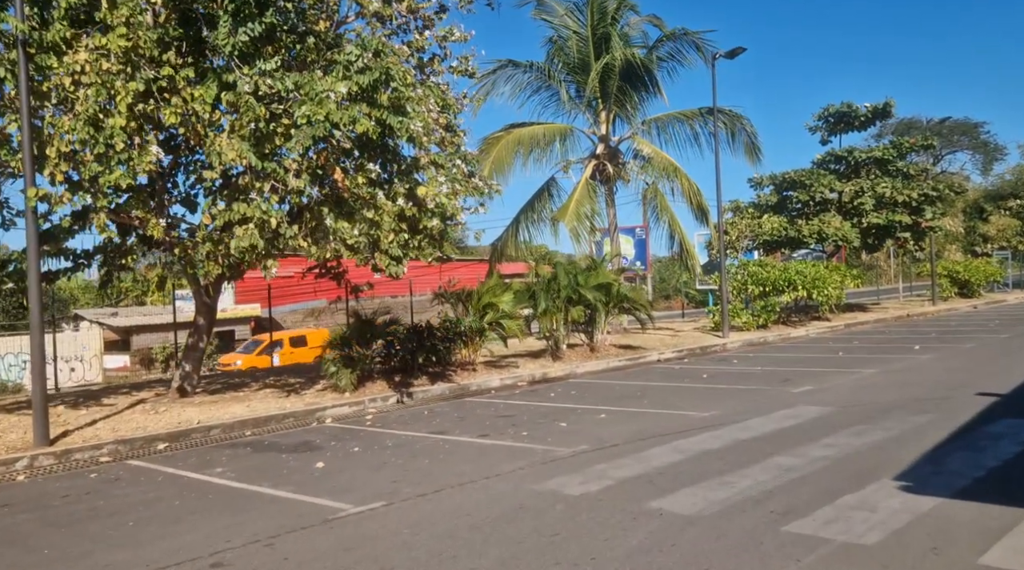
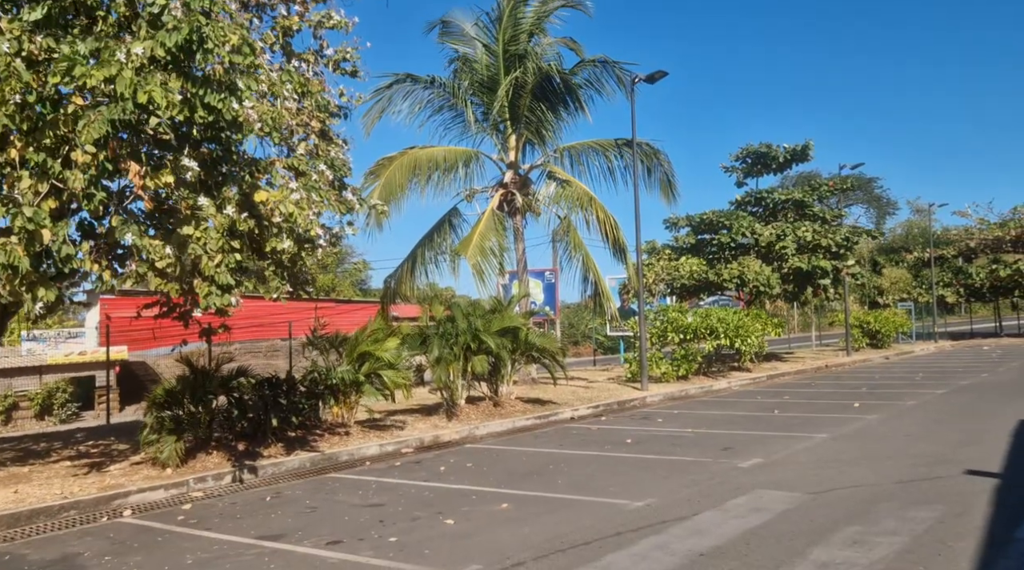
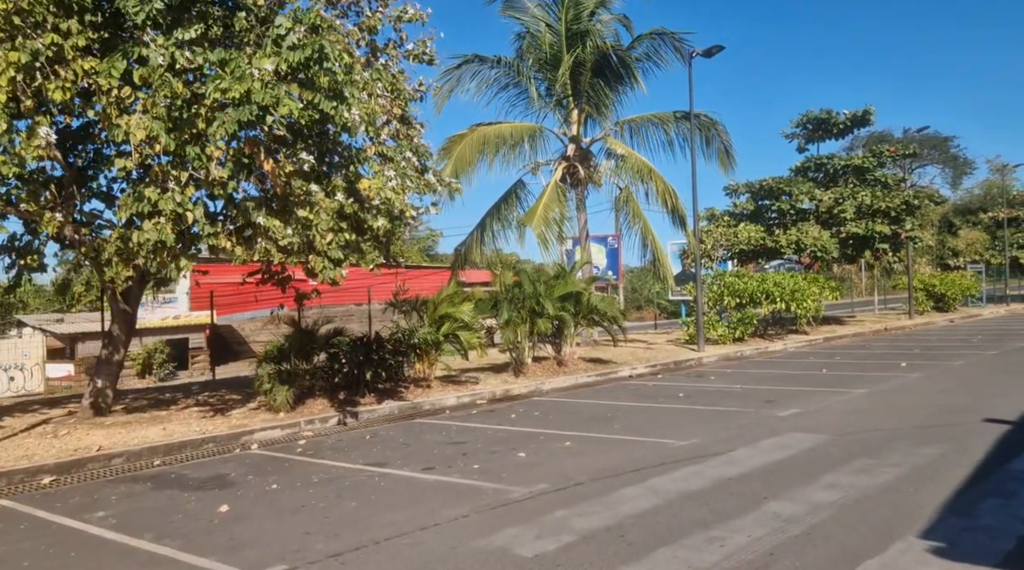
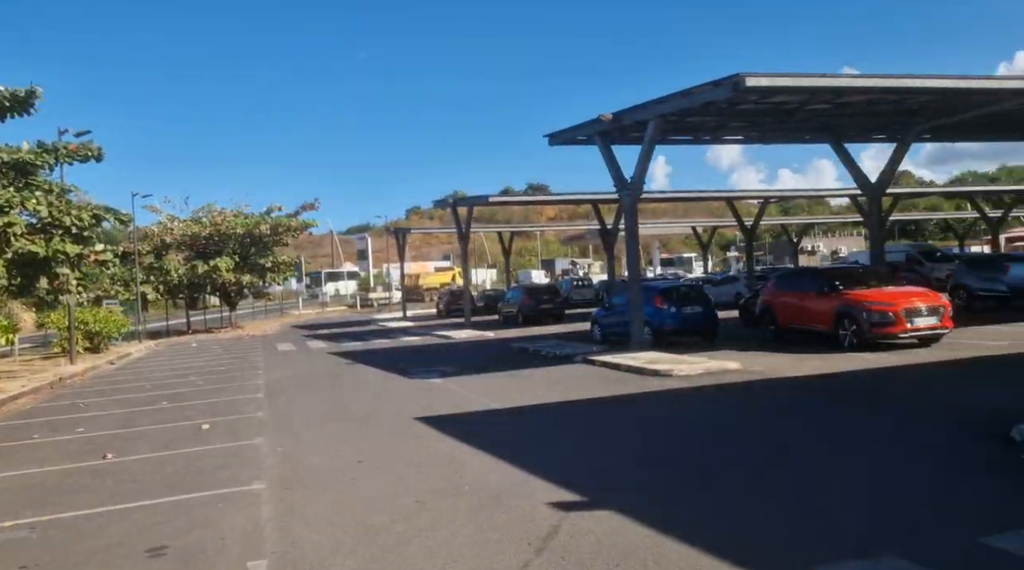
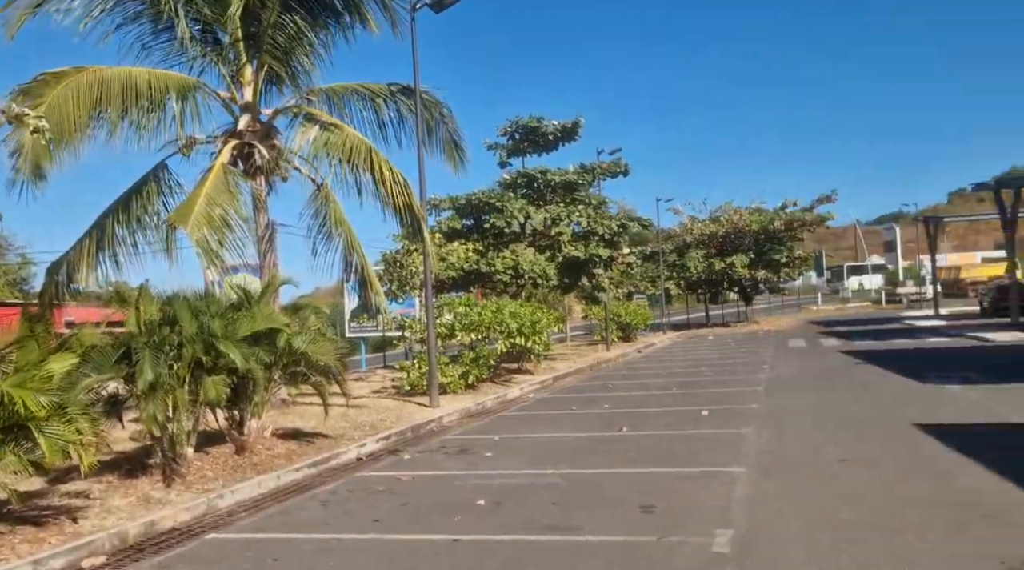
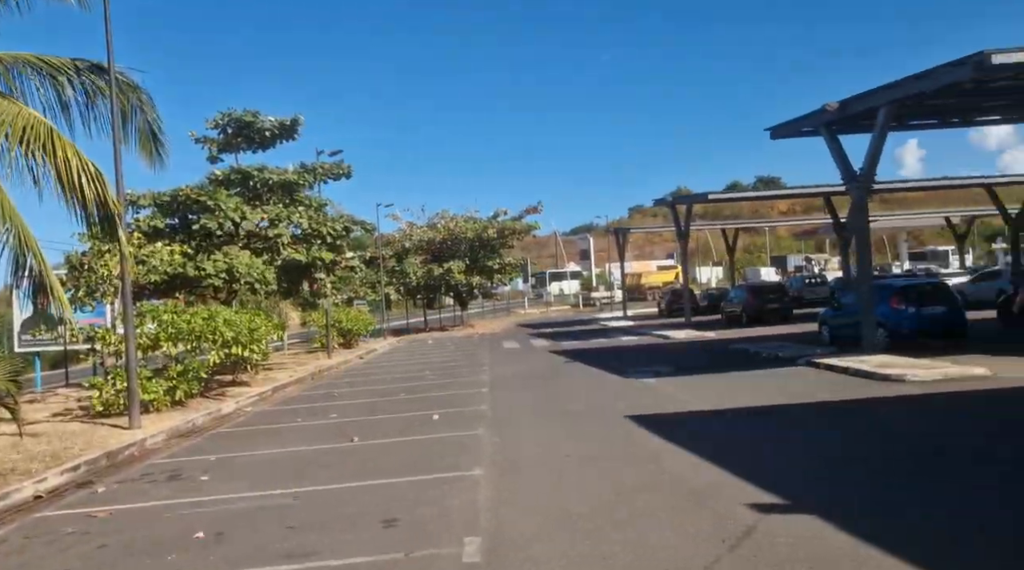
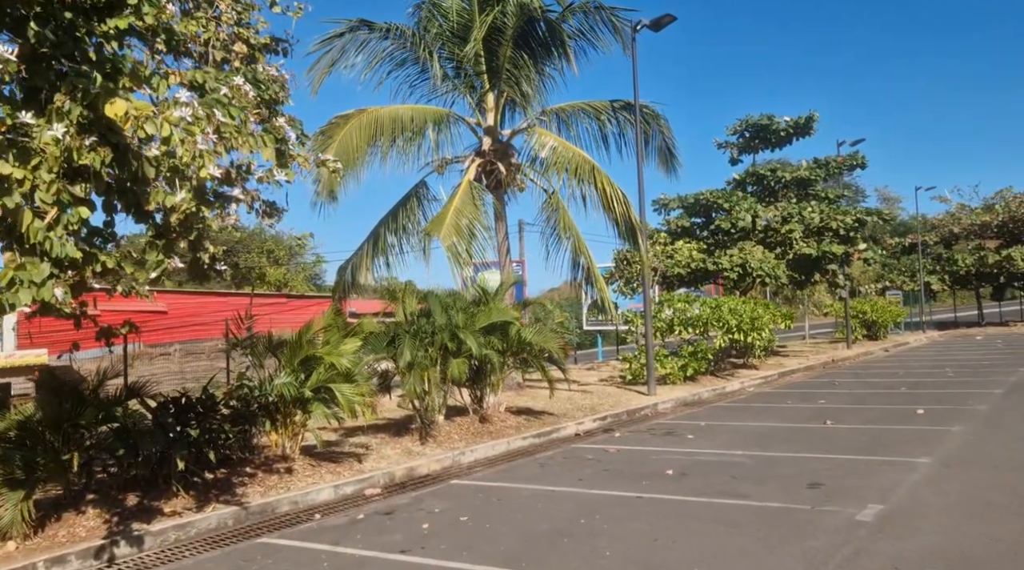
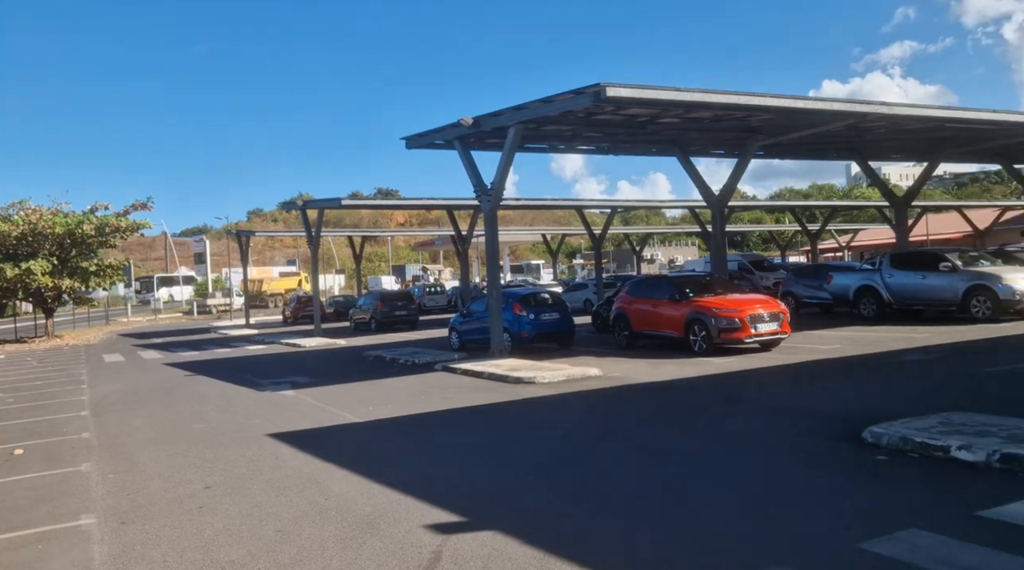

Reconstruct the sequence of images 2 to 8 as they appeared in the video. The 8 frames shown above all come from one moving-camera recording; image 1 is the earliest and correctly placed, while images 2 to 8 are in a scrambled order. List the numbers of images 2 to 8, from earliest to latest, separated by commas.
3, 2, 7, 5, 6, 4, 8
